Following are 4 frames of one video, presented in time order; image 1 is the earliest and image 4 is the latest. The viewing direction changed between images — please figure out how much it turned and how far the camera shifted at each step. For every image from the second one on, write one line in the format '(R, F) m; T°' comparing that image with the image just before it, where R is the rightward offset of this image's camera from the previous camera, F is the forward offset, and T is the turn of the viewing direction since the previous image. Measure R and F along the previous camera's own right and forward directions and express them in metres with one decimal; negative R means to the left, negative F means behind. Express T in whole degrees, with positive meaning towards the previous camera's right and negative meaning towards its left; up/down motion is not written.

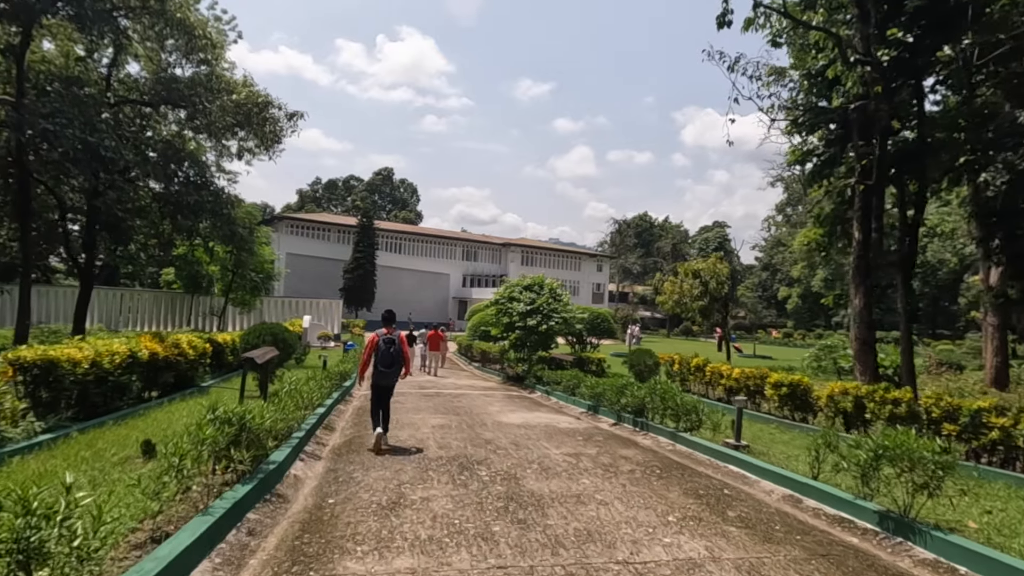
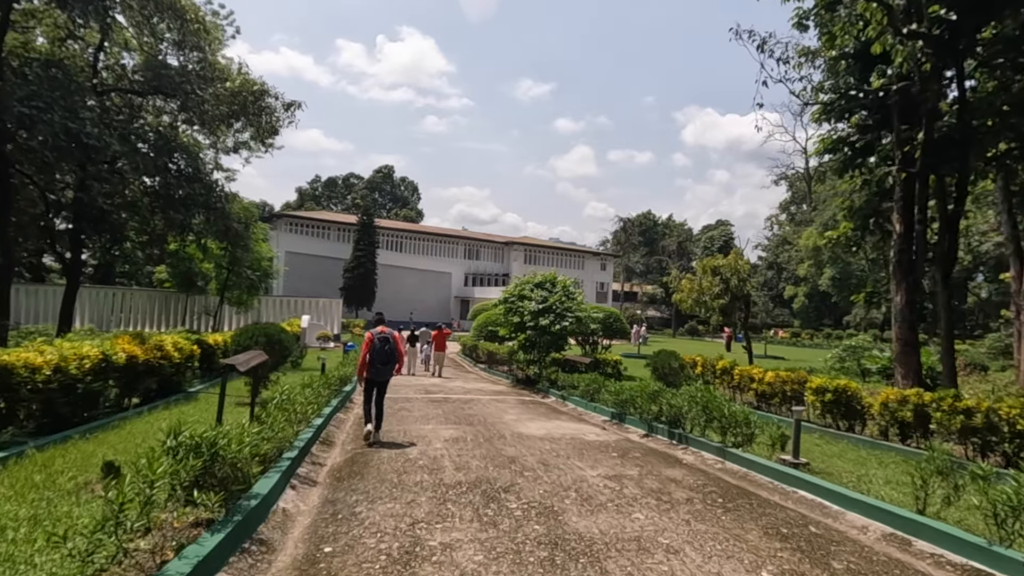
(-0.2, +0.9) m; 0°
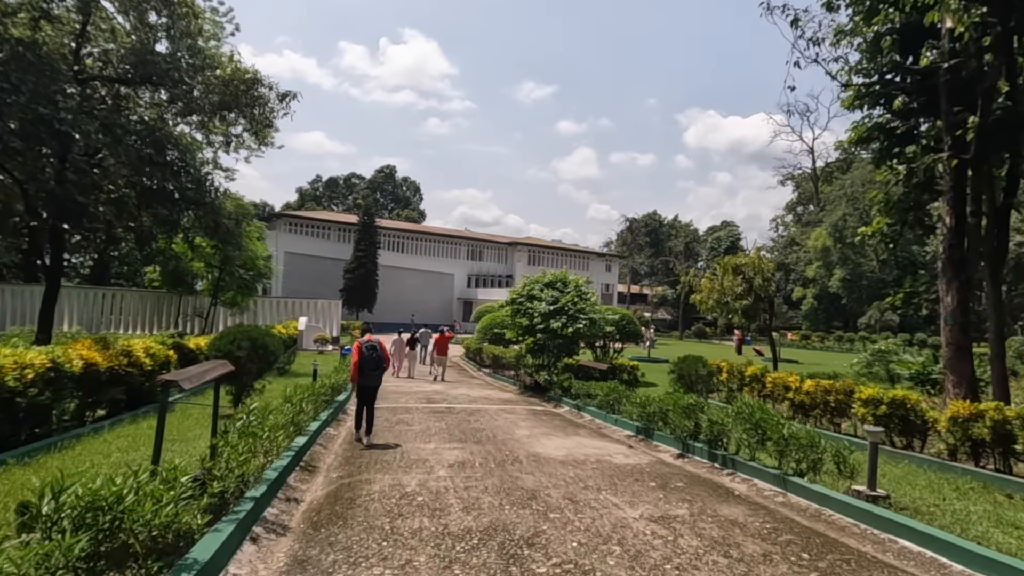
(-0.1, +1.0) m; 0°
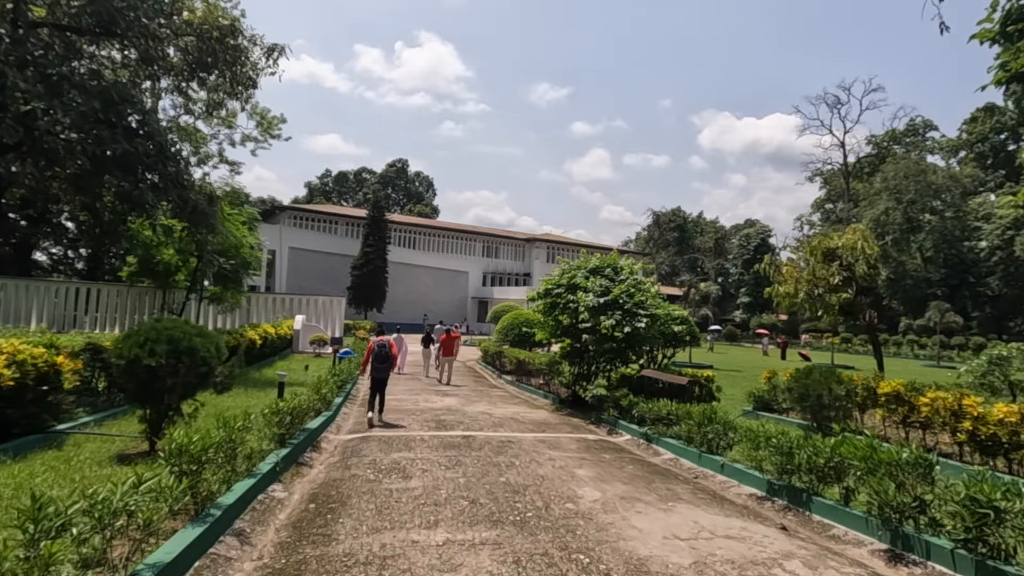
(-0.3, +3.0) m; -1°
